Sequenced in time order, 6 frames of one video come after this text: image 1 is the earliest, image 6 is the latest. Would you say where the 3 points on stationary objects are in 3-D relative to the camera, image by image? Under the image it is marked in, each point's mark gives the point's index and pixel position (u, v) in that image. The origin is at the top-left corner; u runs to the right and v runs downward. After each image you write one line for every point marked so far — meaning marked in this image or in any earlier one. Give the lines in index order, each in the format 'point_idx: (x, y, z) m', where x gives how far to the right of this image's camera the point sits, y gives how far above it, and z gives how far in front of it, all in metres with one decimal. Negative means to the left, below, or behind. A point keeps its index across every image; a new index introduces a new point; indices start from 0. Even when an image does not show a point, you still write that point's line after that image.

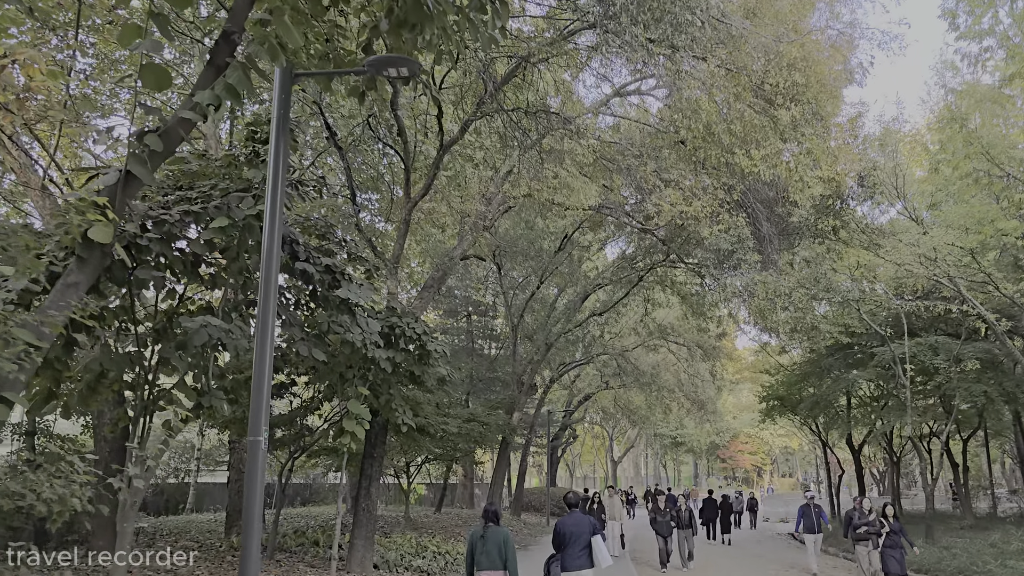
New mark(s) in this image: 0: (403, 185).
0: (-1.4, +1.4, +11.7) m
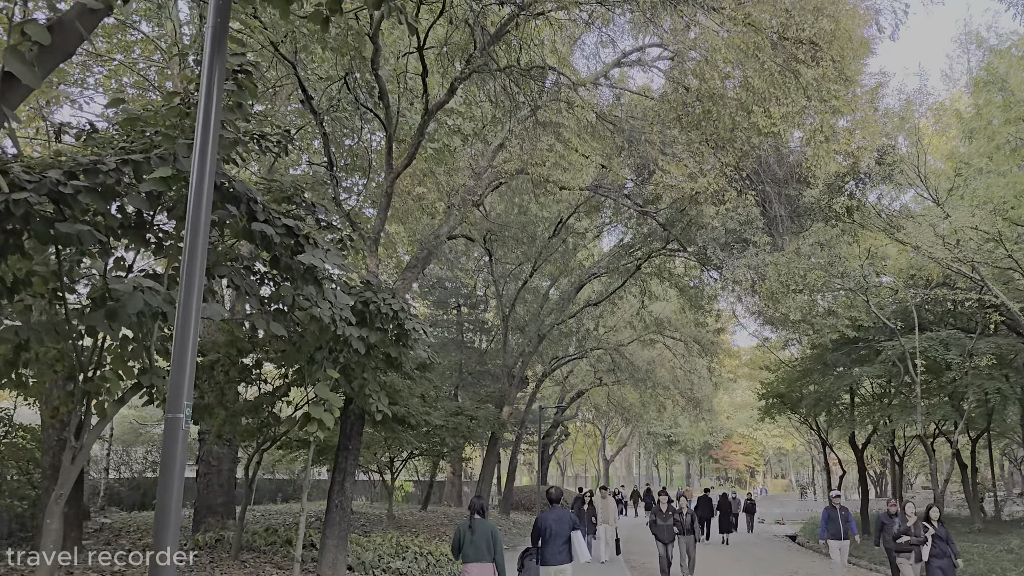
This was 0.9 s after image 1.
0: (-1.5, +1.6, +10.8) m
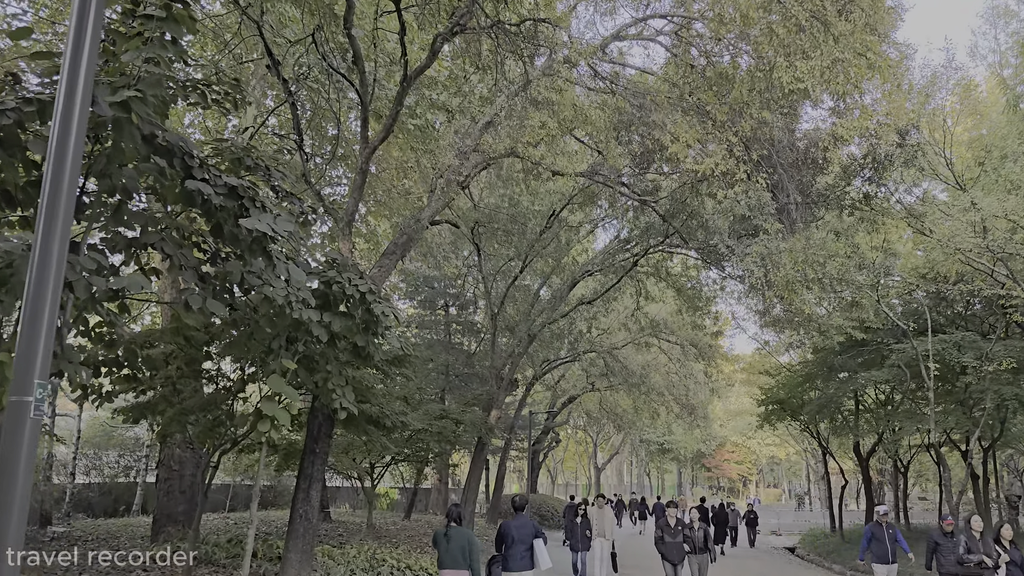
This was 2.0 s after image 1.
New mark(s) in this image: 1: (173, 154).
0: (-1.7, +1.8, +9.8) m
1: (-2.1, +0.8, +5.5) m
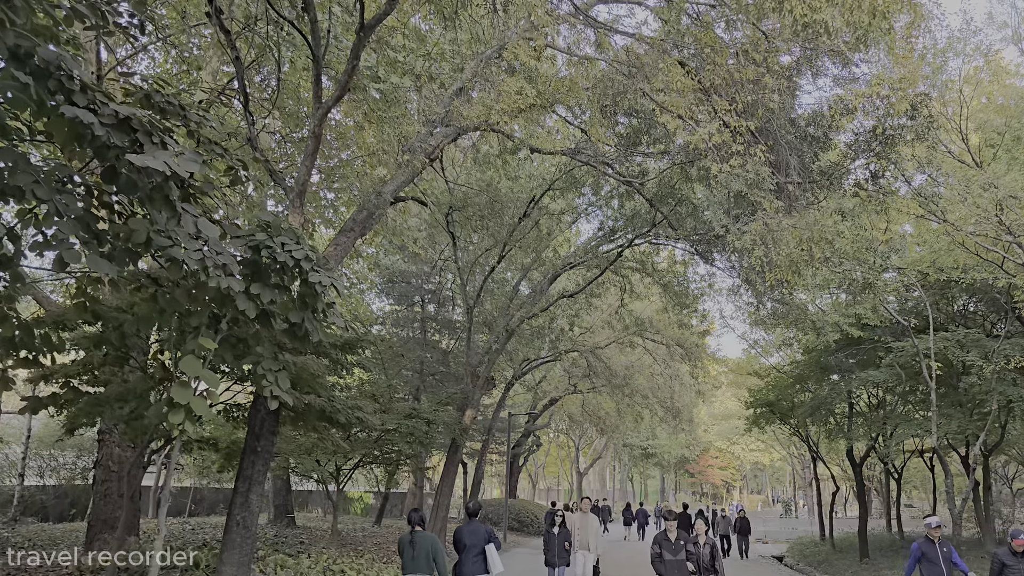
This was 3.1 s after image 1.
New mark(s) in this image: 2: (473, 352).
0: (-1.9, +2.0, +8.7) m
1: (-2.3, +1.1, +4.5) m
2: (-0.8, -1.3, +18.8) m
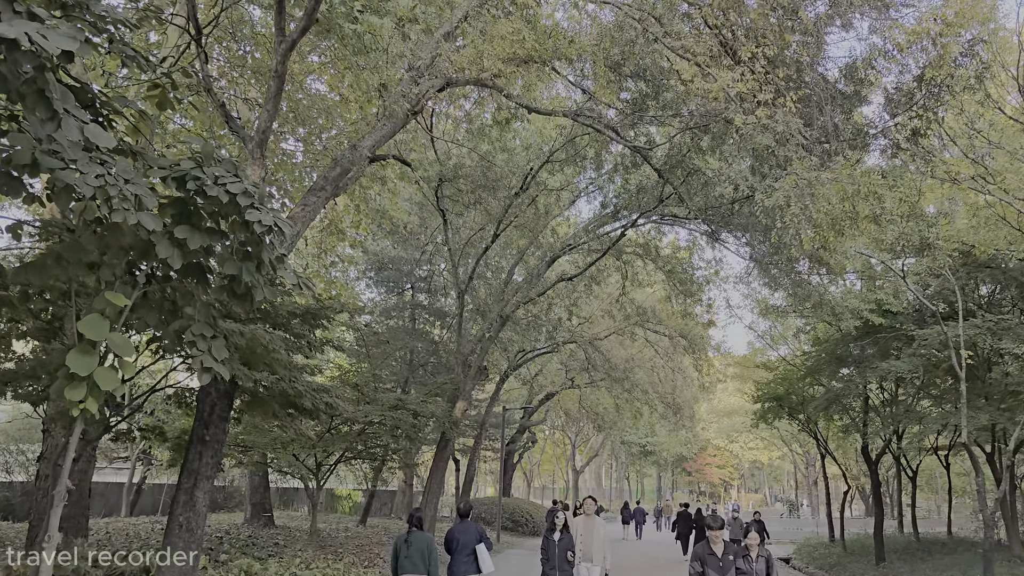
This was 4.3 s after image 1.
0: (-2.0, +2.3, +7.5) m
1: (-2.4, +1.4, +3.2) m
2: (-0.9, -1.0, +17.6) m
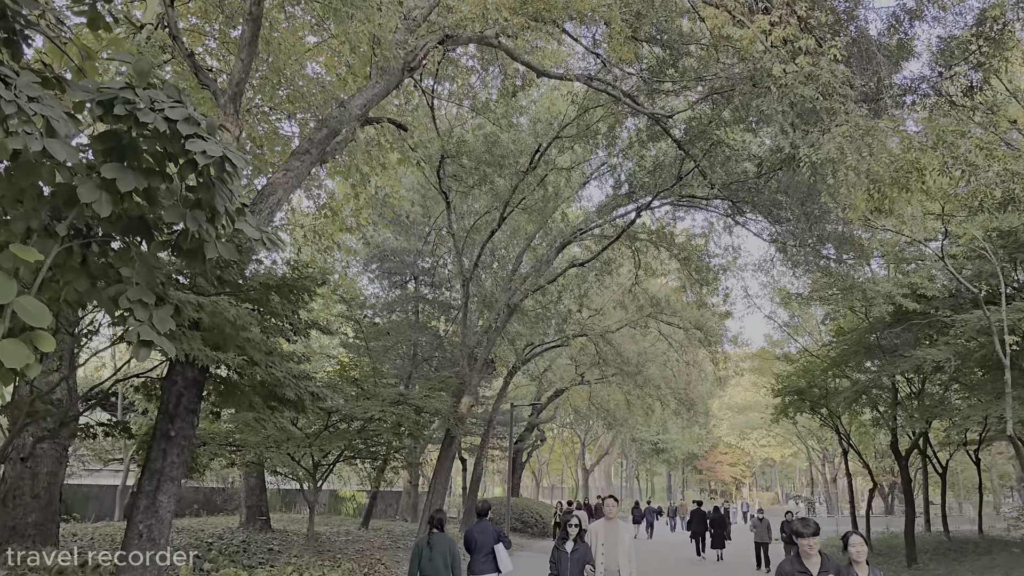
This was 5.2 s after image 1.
0: (-1.9, +2.5, +6.6) m
1: (-2.3, +1.6, +2.3) m
2: (-0.8, -0.8, +16.6) m
